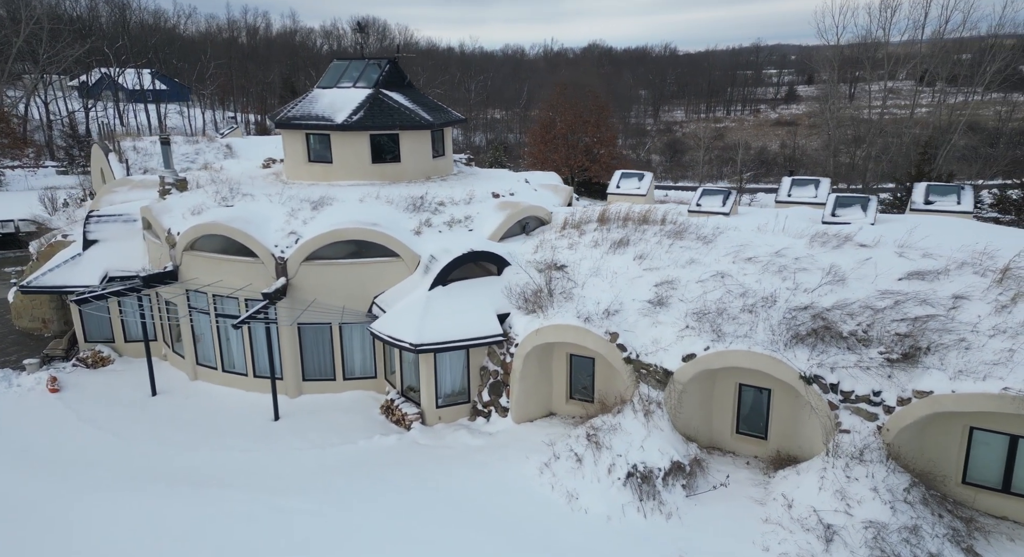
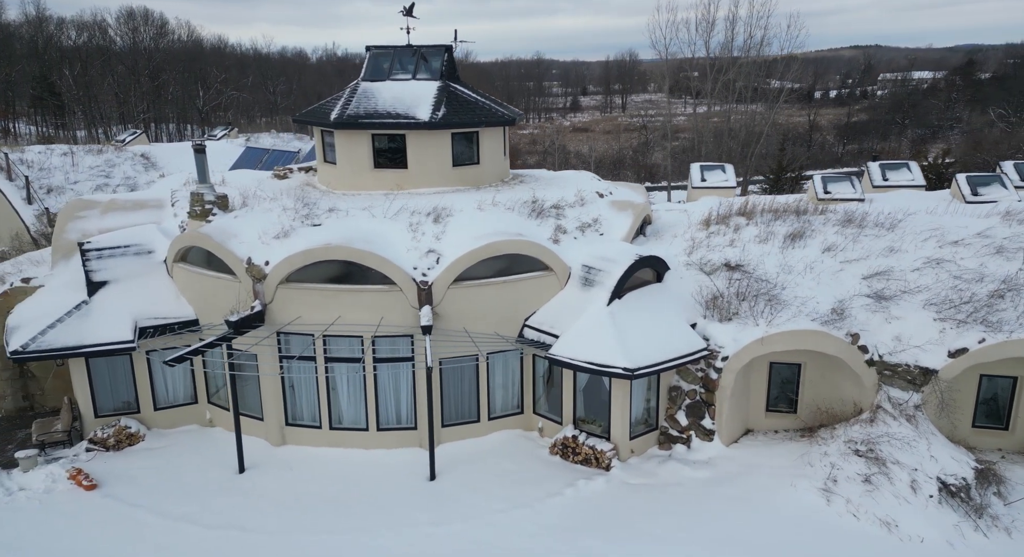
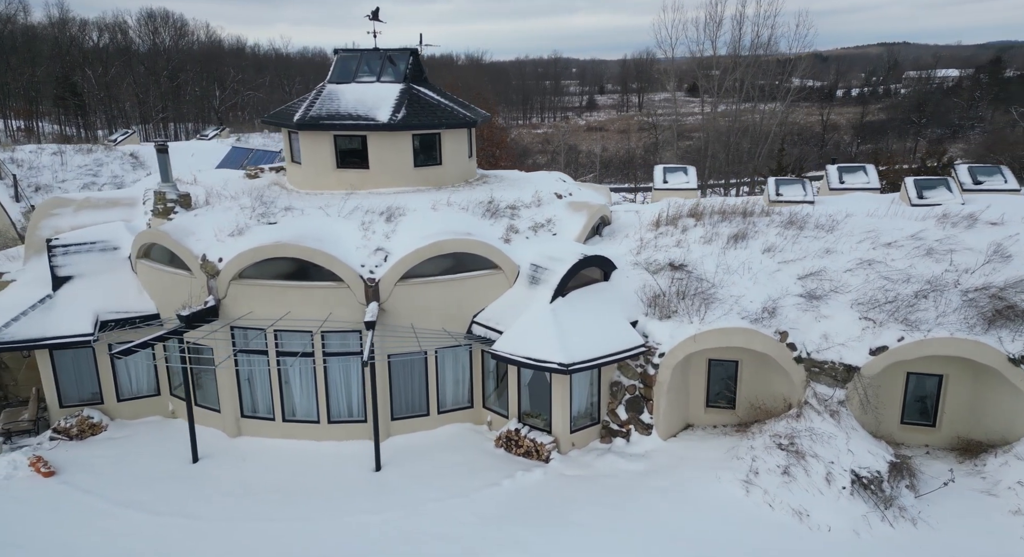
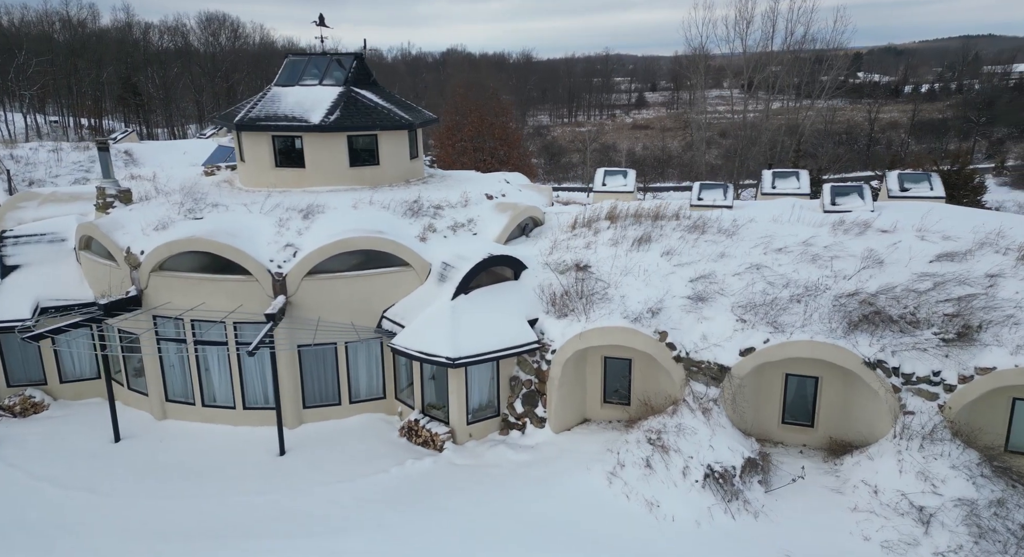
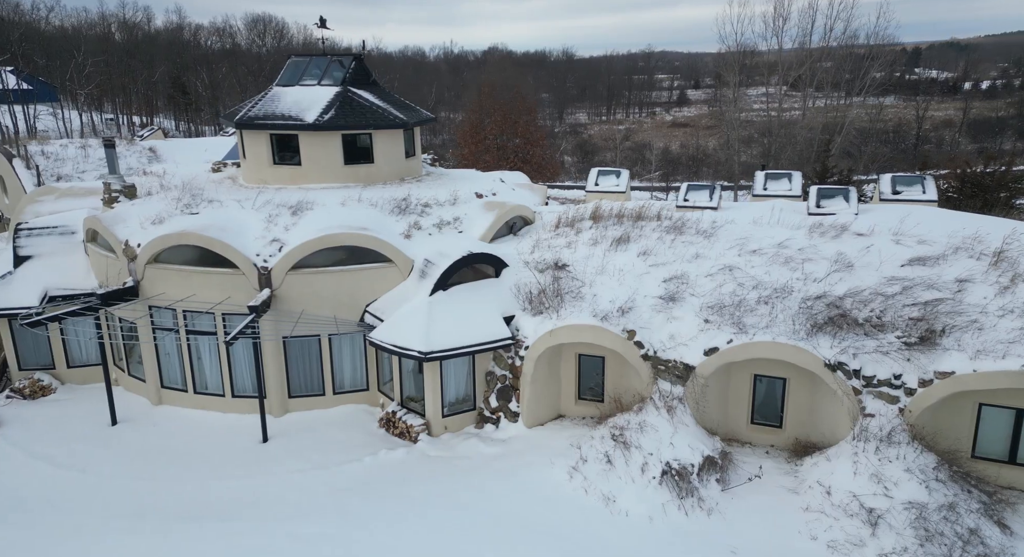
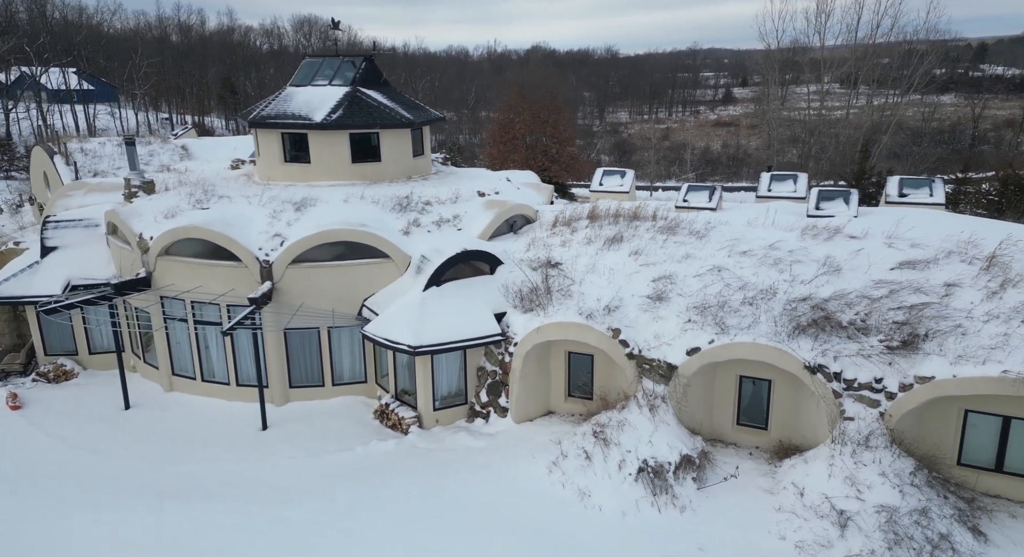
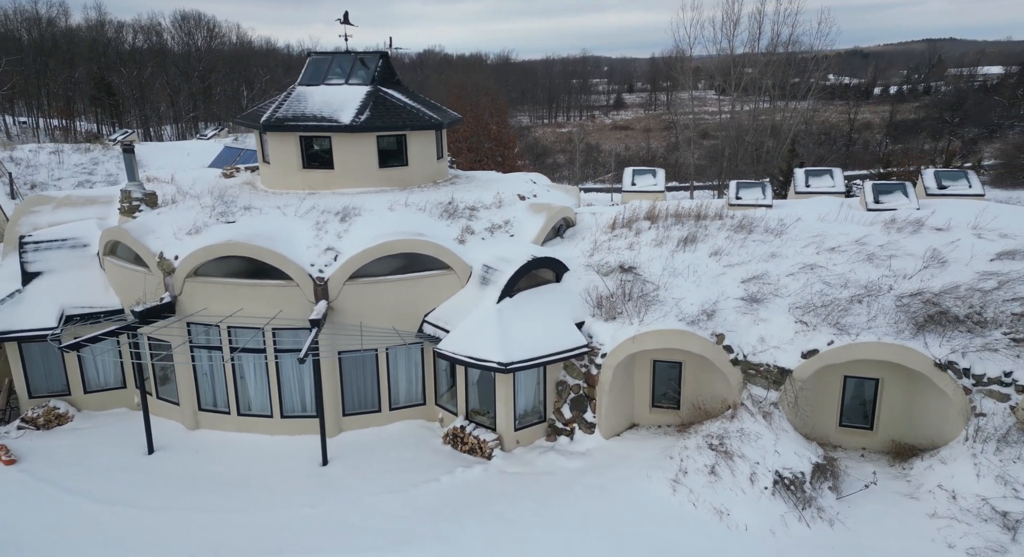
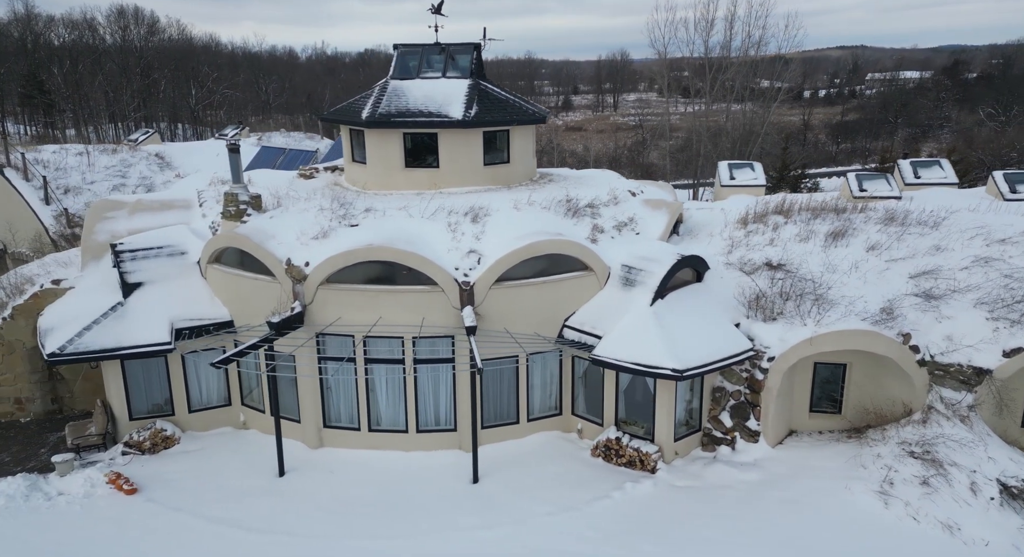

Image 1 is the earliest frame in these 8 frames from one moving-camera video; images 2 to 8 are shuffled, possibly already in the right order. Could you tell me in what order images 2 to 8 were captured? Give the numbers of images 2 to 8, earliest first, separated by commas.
6, 5, 4, 7, 3, 2, 8
